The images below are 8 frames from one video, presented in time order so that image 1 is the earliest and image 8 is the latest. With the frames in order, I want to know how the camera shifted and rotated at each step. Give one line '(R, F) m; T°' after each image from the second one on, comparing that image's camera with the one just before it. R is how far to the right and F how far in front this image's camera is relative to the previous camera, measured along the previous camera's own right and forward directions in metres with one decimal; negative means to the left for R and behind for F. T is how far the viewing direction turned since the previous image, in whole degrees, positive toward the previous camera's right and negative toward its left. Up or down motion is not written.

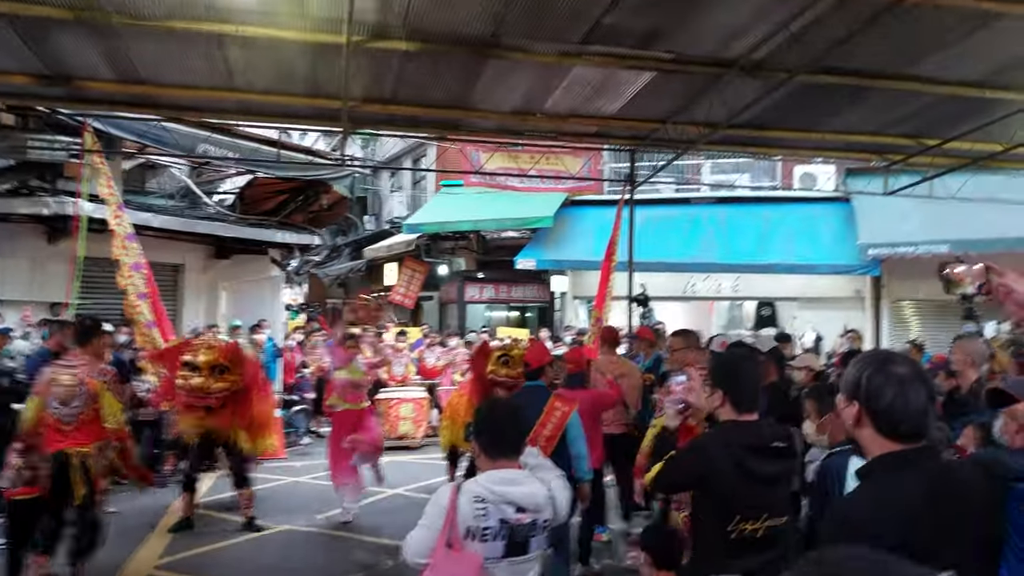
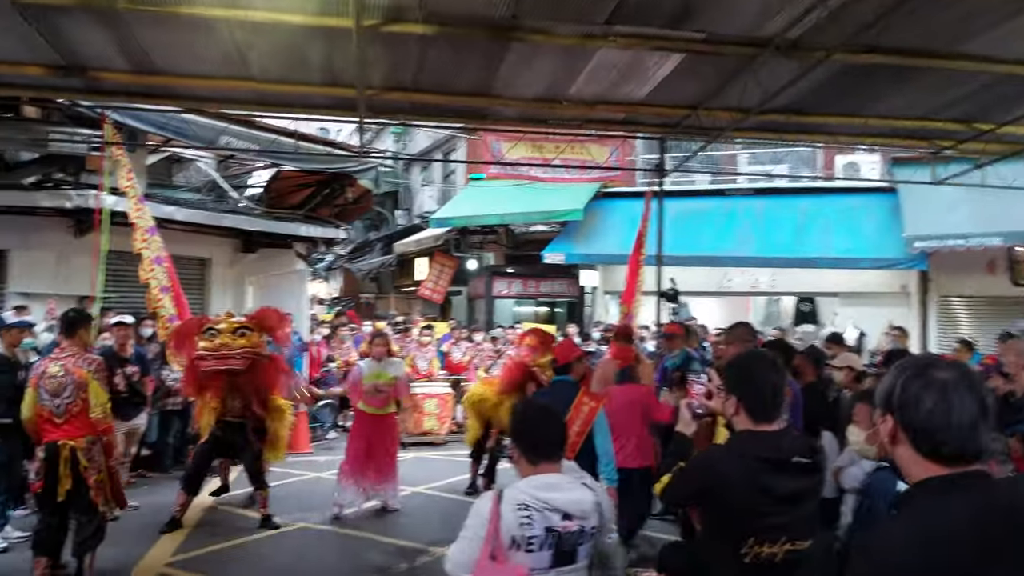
(+0.1, +0.2) m; -3°
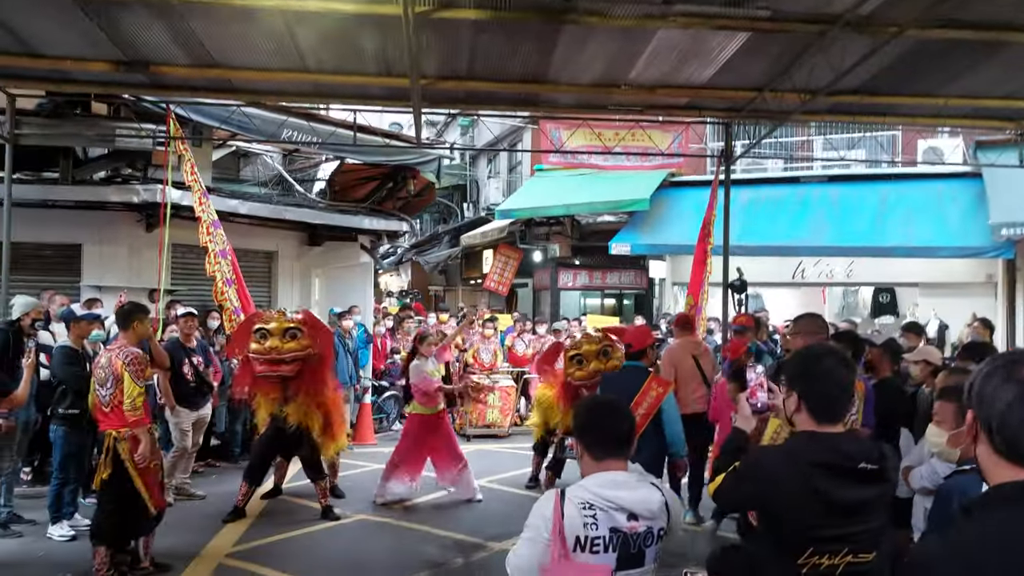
(+0.1, +0.1) m; -5°
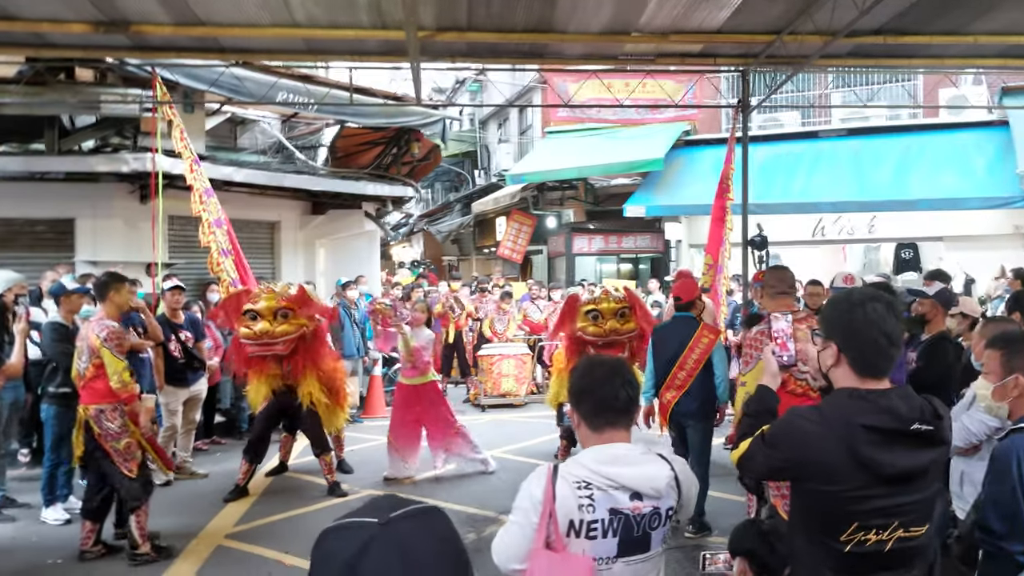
(+0.1, +0.3) m; -1°
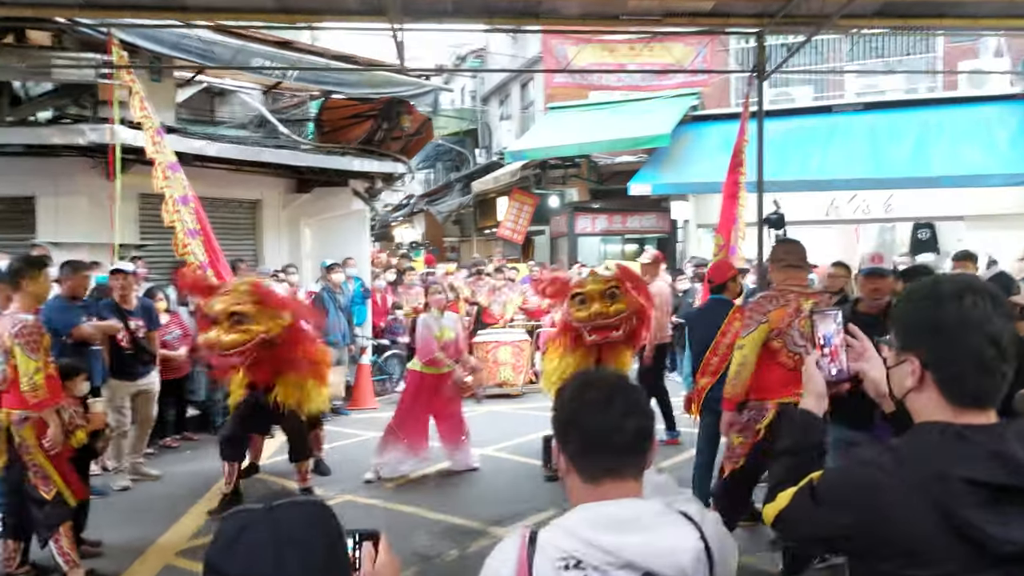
(+0.1, +0.5) m; 0°
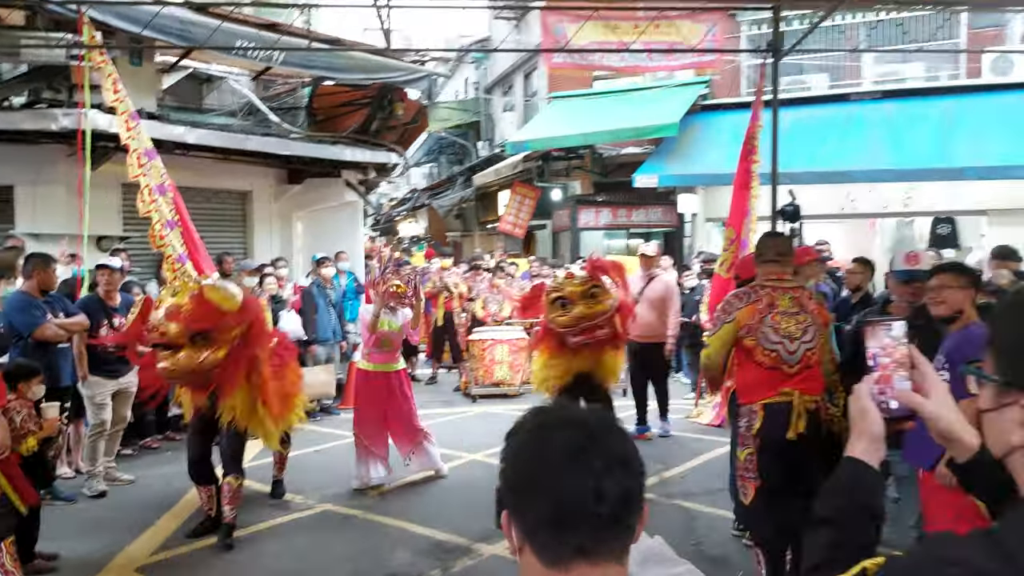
(+0.1, +0.3) m; -1°
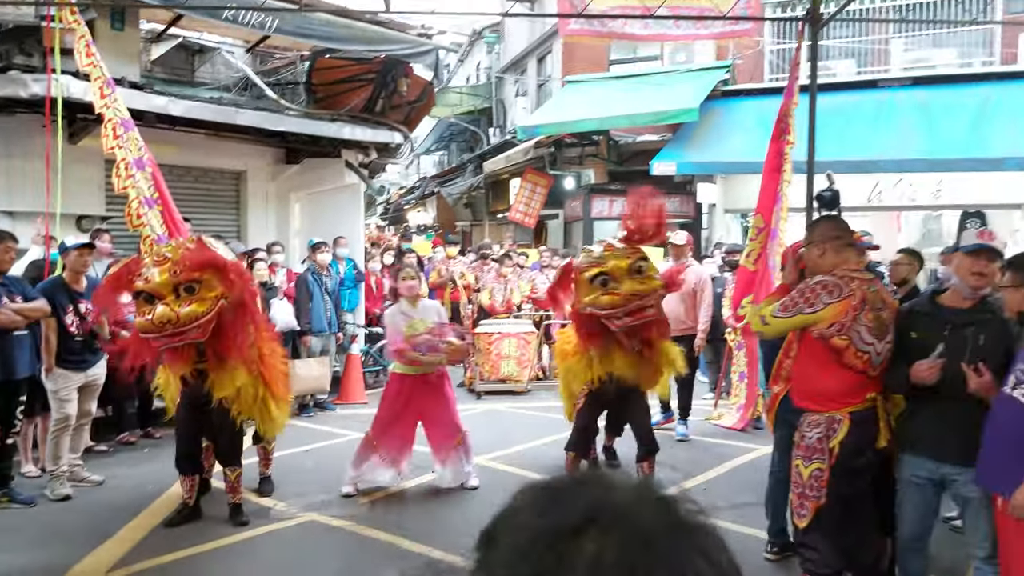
(0.0, +0.5) m; -1°
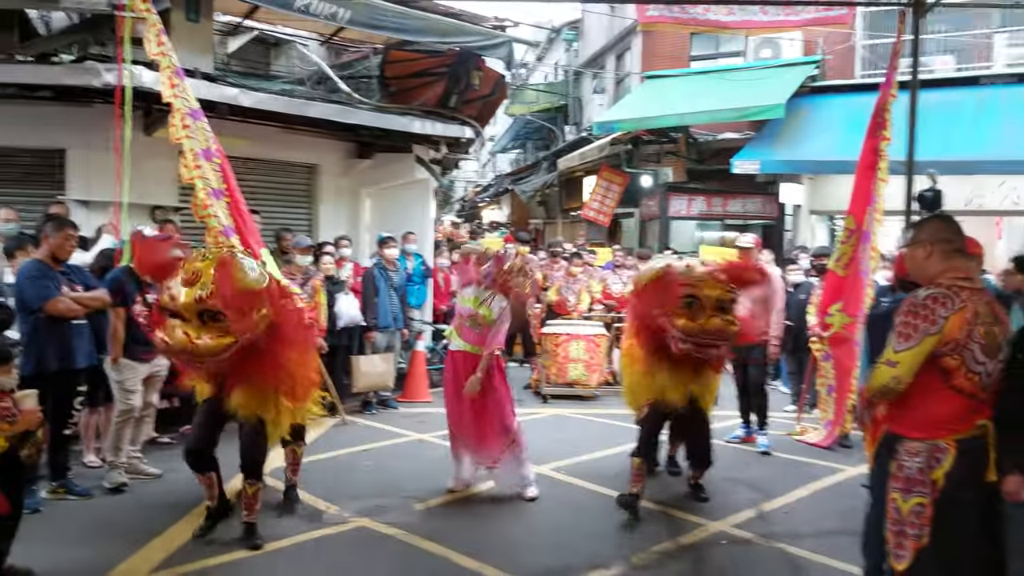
(0.0, +0.2) m; -5°
